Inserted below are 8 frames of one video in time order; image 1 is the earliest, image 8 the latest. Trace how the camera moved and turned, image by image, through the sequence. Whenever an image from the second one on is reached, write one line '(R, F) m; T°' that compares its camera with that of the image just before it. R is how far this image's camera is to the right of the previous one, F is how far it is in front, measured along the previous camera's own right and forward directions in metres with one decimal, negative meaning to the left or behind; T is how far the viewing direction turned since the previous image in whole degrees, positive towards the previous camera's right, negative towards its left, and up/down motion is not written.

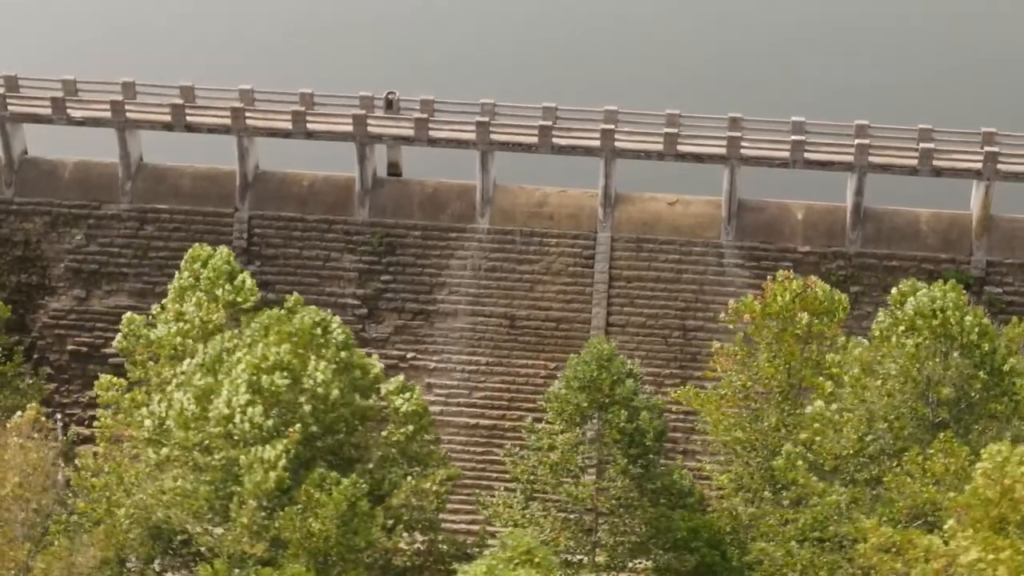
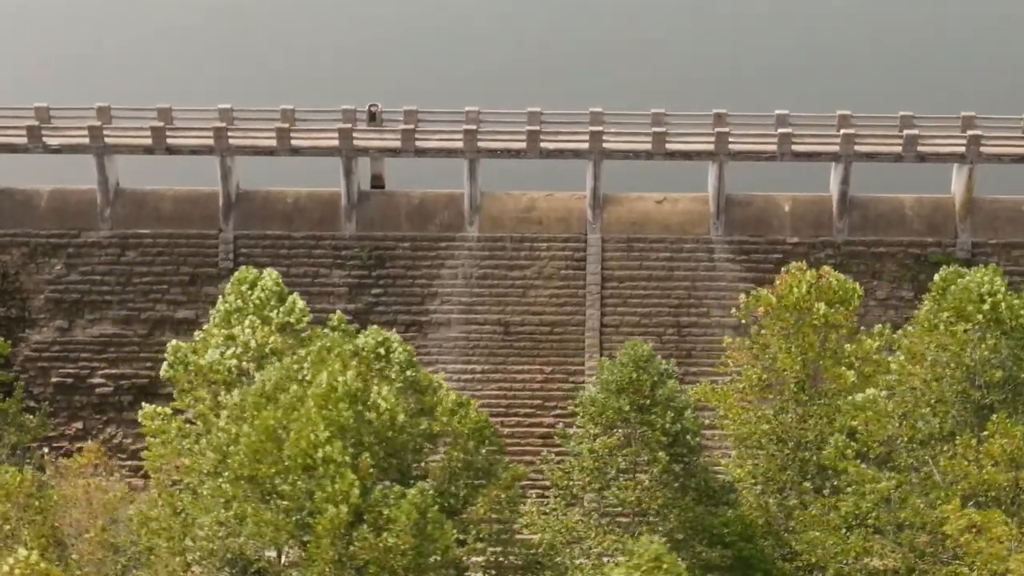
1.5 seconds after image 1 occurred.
(-1.1, +0.3) m; +3°
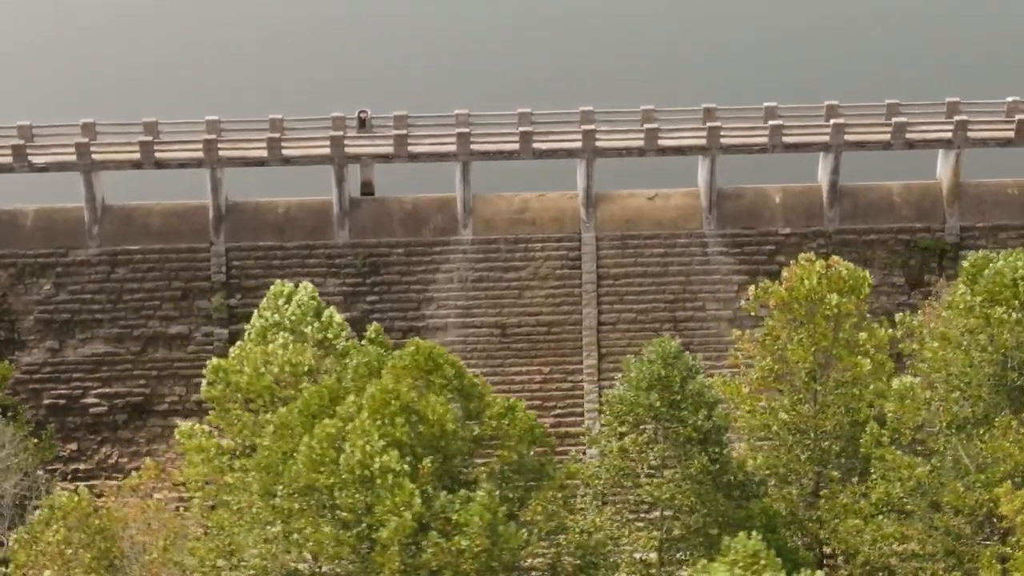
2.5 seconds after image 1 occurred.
(-0.8, +0.1) m; +2°
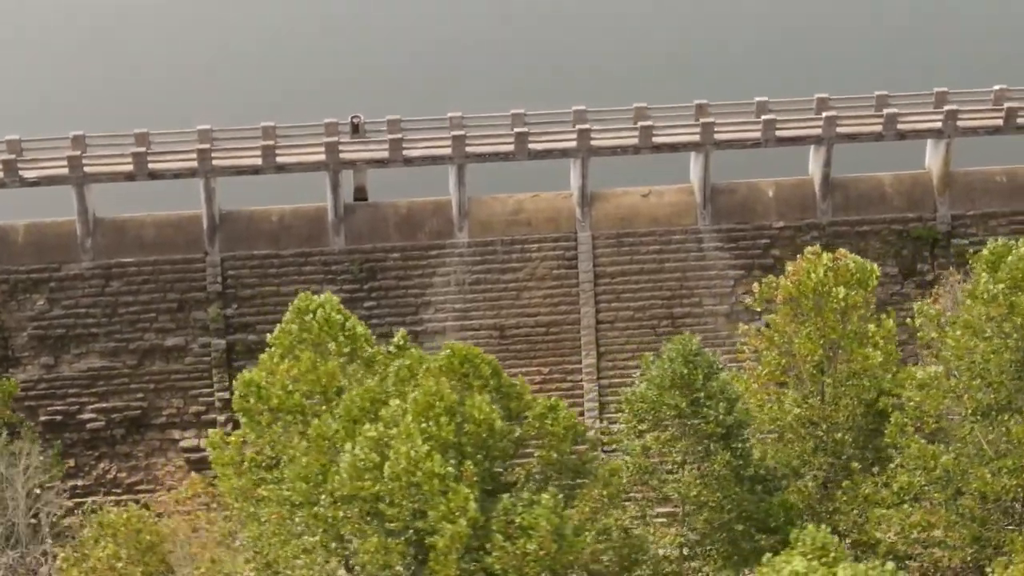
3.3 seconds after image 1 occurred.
(-0.6, +0.1) m; +2°
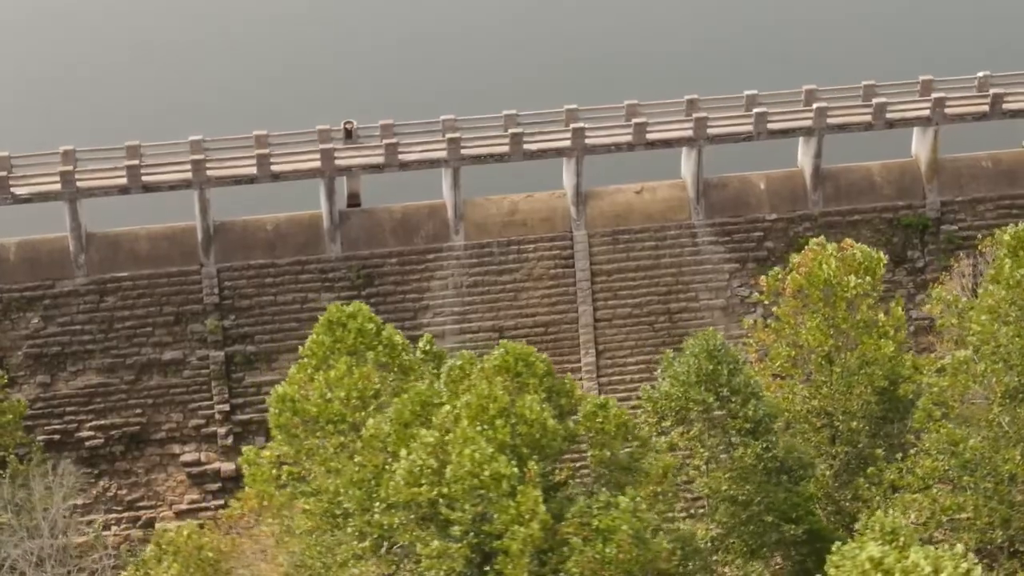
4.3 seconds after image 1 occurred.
(-0.7, 0.0) m; +2°
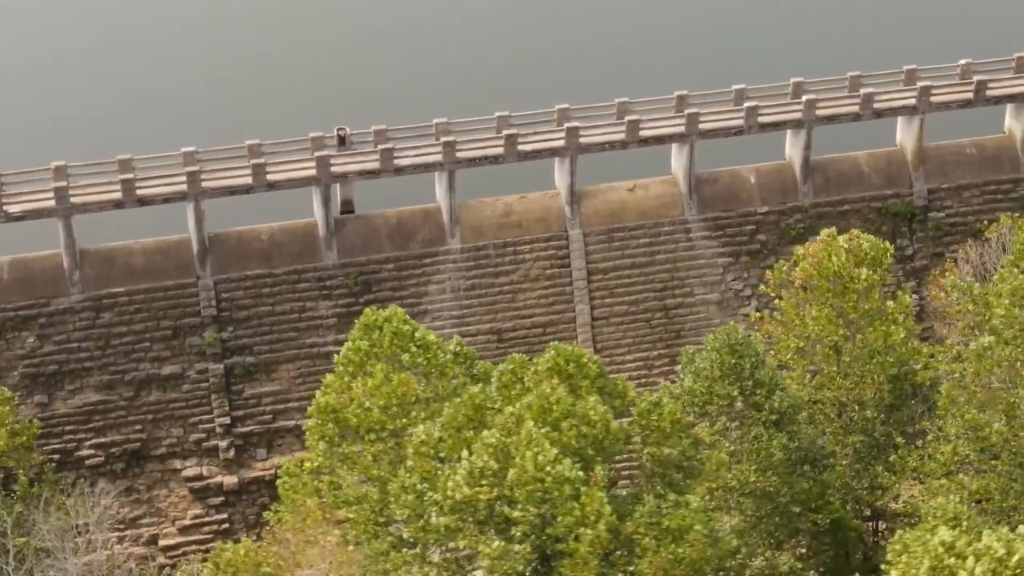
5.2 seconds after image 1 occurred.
(-0.8, 0.0) m; +2°
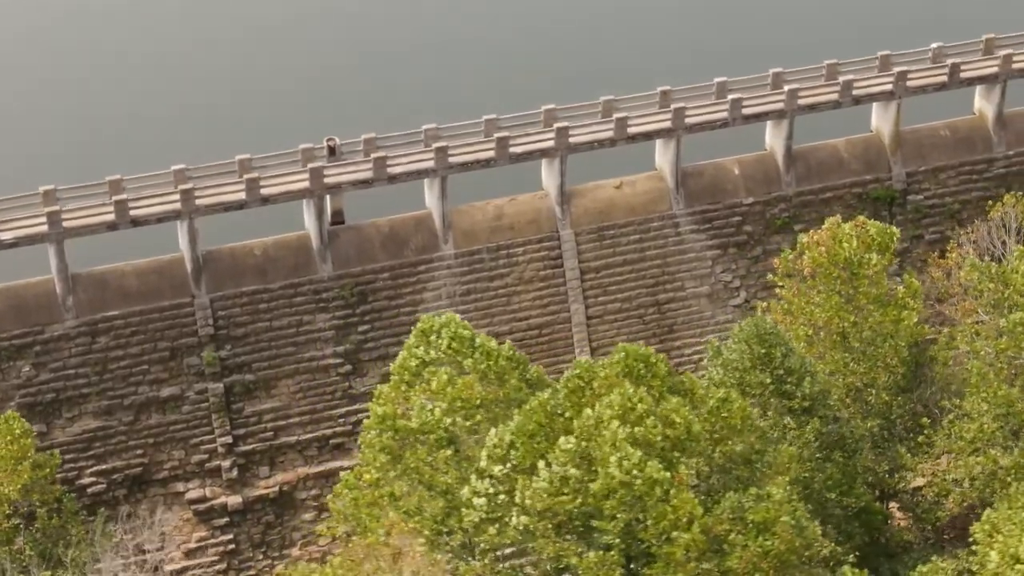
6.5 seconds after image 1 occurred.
(-1.1, 0.0) m; +3°
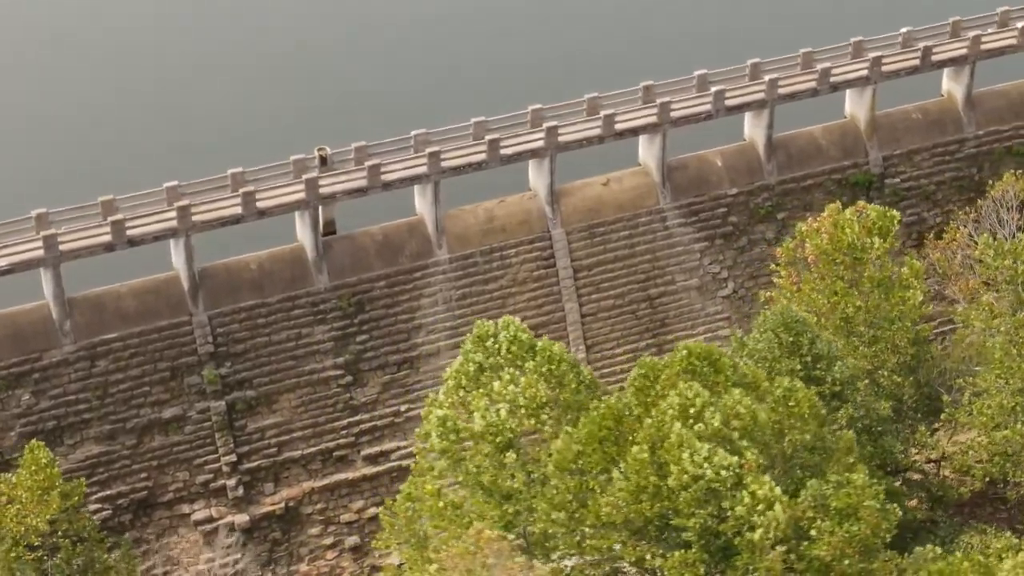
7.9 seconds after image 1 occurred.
(-1.1, -0.1) m; +3°
